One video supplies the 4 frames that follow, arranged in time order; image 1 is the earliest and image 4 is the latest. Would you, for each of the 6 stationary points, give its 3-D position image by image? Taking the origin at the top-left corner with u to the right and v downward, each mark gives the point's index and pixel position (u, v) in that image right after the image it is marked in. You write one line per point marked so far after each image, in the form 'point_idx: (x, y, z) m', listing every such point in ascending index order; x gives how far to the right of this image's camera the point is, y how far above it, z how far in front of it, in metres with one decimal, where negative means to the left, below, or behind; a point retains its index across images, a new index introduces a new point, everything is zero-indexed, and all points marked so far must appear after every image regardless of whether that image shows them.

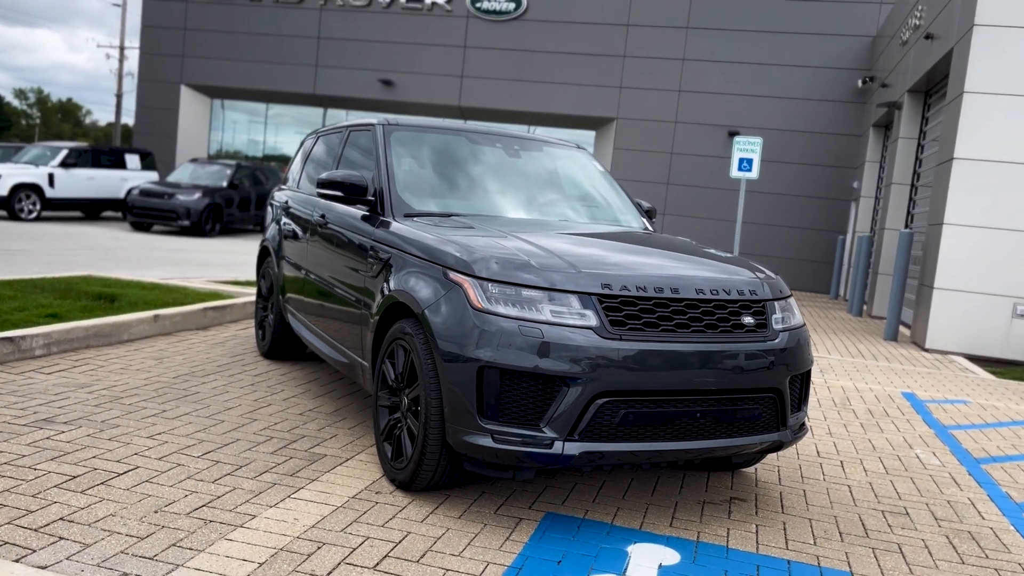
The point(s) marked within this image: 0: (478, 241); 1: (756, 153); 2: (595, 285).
0: (-0.2, +0.2, +3.9) m
1: (+2.8, +1.5, +9.6) m
2: (+0.3, 0.0, +3.5) m
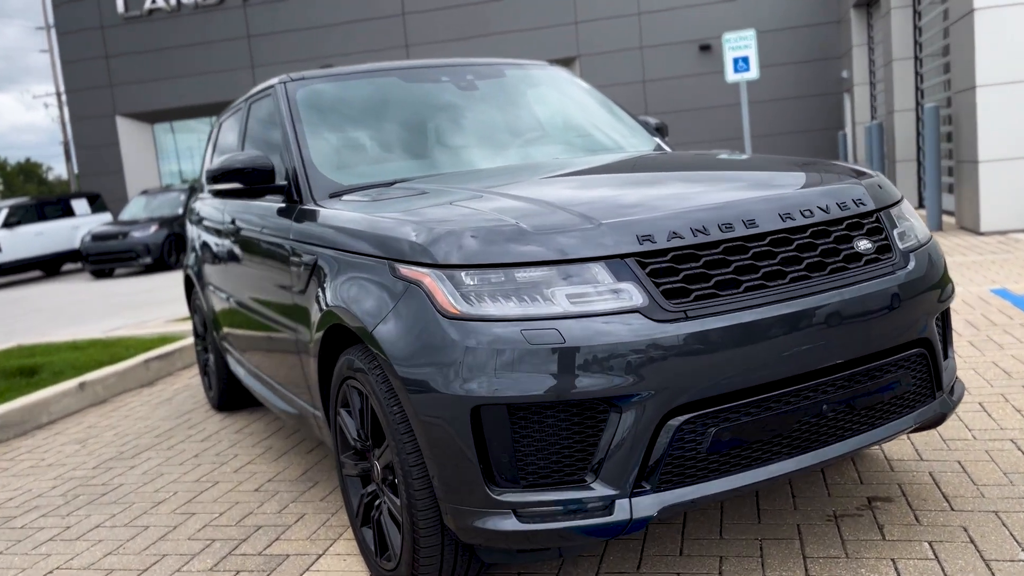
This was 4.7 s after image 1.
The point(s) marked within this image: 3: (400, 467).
0: (-0.2, +0.2, +2.6) m
1: (+2.4, +2.4, +8.2) m
2: (+0.3, +0.1, +2.2) m
3: (-0.3, -0.5, +2.4) m
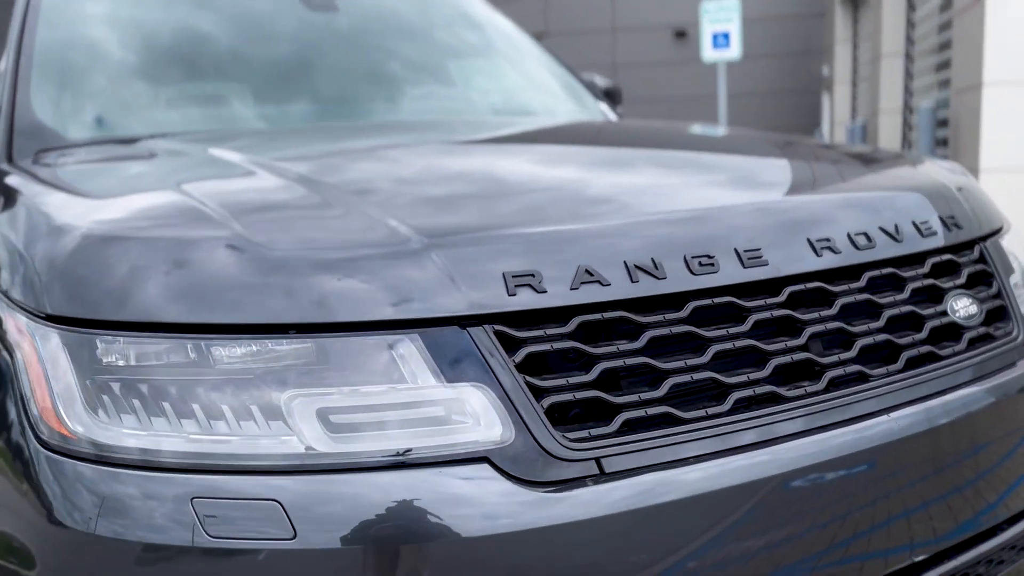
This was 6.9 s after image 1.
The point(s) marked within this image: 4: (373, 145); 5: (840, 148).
0: (-0.6, +0.2, +1.3) m
1: (+1.9, +2.2, +7.0) m
2: (0.0, 0.0, +1.0) m
3: (-0.7, -0.6, +1.1) m
4: (-0.4, +0.3, +1.8) m
5: (+0.7, +0.3, +1.8) m
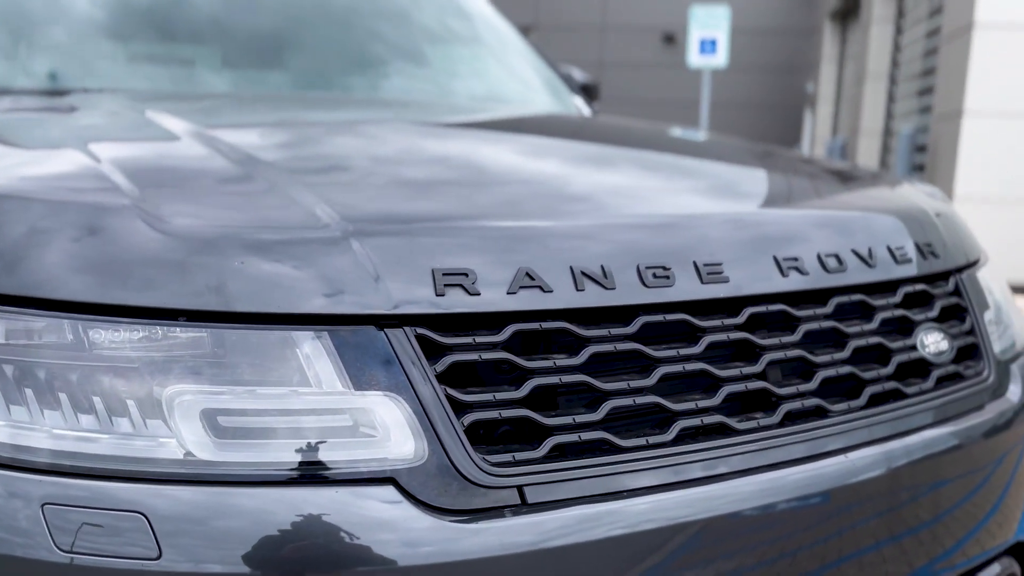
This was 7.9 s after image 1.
0: (-0.7, +0.2, +1.2) m
1: (+1.8, +2.1, +7.0) m
2: (-0.1, 0.0, +0.9) m
3: (-0.8, -0.5, +1.0) m
4: (-0.5, +0.3, +1.7) m
5: (+0.7, +0.3, +1.7) m
